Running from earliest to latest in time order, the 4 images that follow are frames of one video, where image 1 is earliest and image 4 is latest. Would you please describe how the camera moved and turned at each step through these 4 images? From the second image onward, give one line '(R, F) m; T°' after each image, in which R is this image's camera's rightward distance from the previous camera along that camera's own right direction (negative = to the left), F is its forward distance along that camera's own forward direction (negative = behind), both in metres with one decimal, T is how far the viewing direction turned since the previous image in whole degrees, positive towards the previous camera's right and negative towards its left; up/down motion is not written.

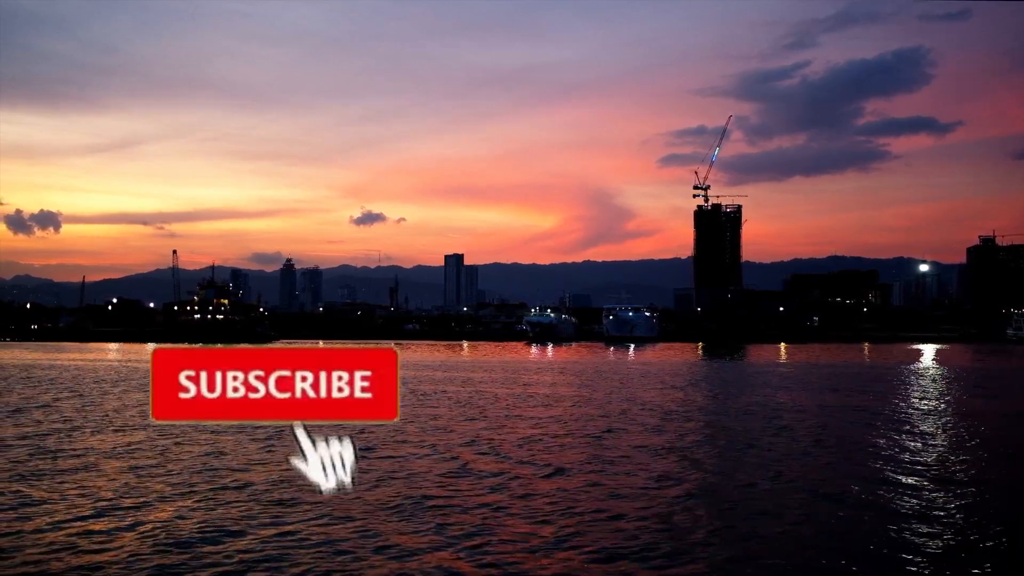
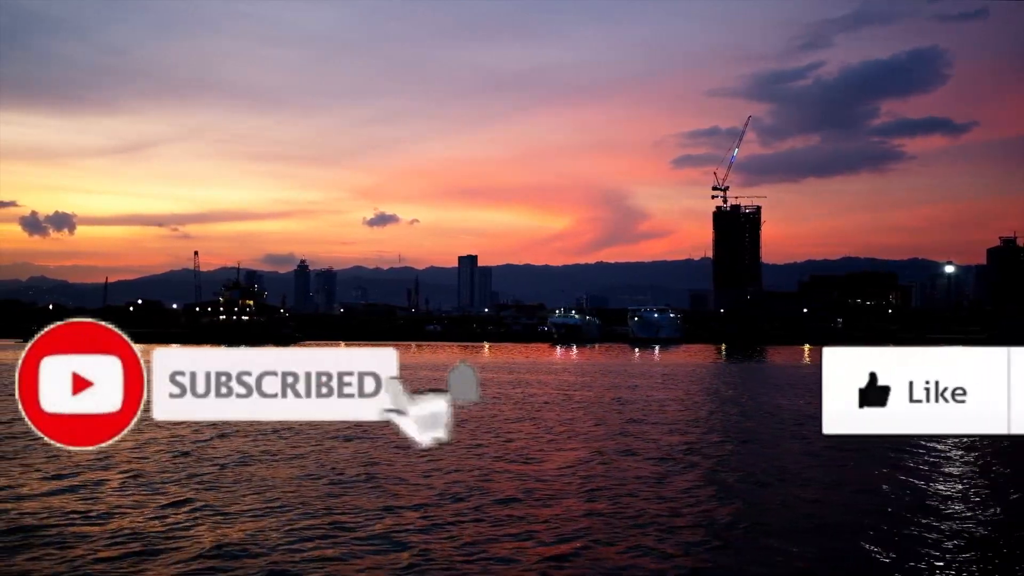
(-2.6, +0.4) m; 0°
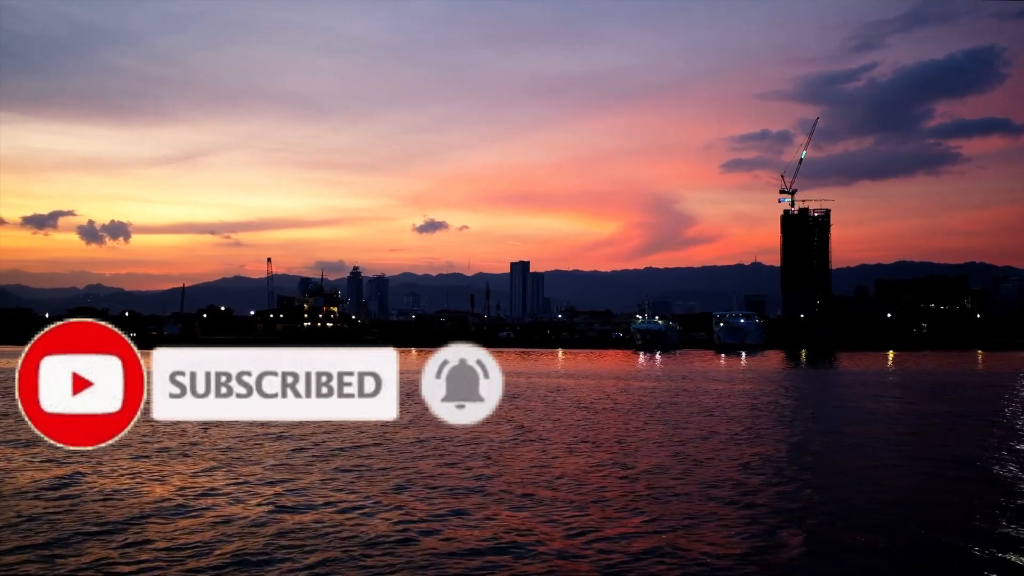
(-7.4, +1.0) m; -2°
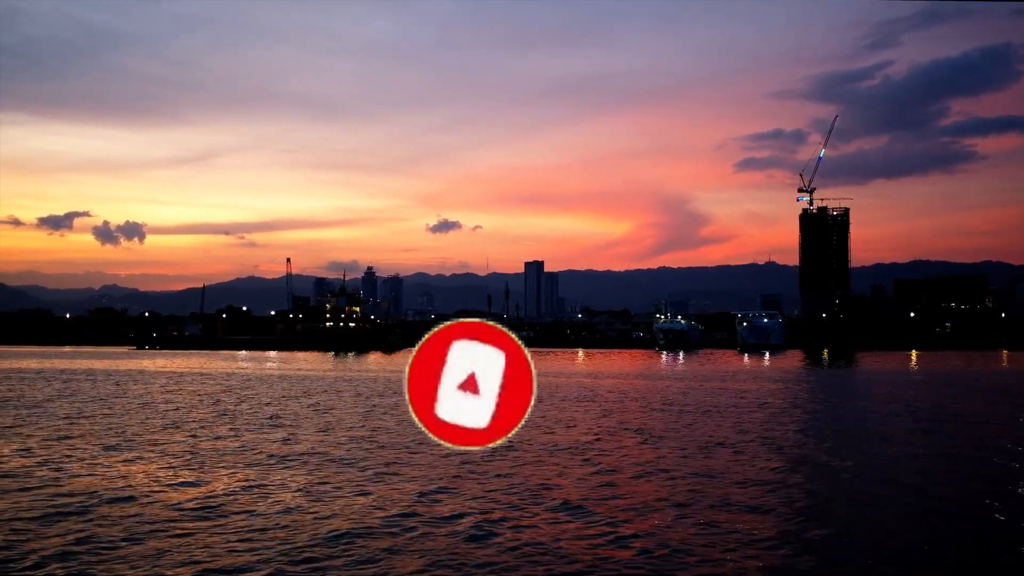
(-1.9, +0.3) m; -1°
